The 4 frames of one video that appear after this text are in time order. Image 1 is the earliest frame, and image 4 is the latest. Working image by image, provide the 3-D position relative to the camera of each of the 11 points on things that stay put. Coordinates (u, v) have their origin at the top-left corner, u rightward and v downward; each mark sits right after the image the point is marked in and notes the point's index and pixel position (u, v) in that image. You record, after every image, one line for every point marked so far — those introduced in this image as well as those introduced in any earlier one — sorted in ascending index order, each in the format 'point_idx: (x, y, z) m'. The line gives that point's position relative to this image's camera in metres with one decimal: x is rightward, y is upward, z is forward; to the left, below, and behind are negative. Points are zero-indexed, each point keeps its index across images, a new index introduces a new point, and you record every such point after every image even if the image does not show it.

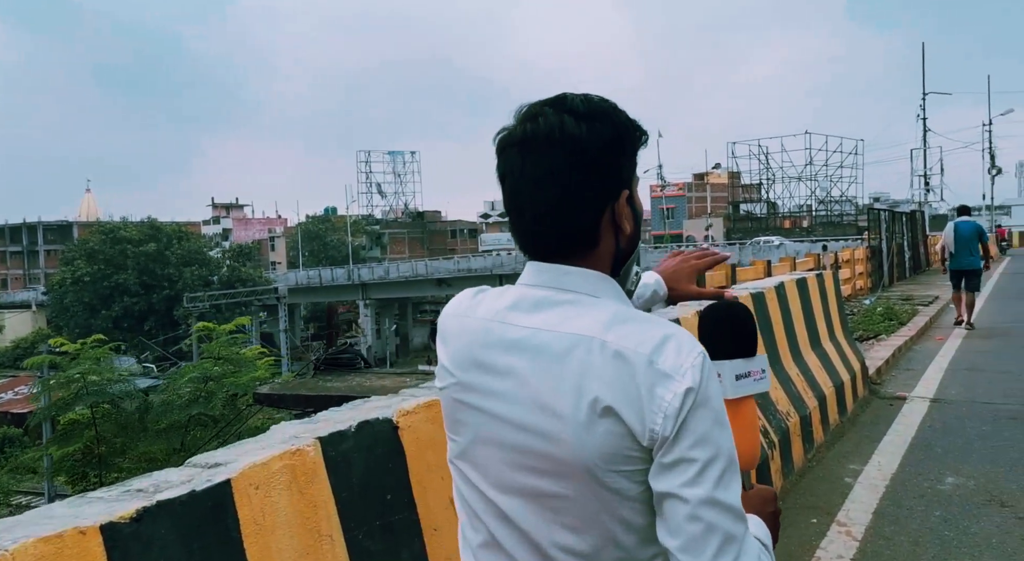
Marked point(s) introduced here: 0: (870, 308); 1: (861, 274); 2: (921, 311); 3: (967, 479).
0: (+5.3, -0.5, +11.1) m
1: (+6.9, 0.0, +14.8) m
2: (+6.2, -0.6, +11.3) m
3: (+2.4, -1.2, +3.9) m
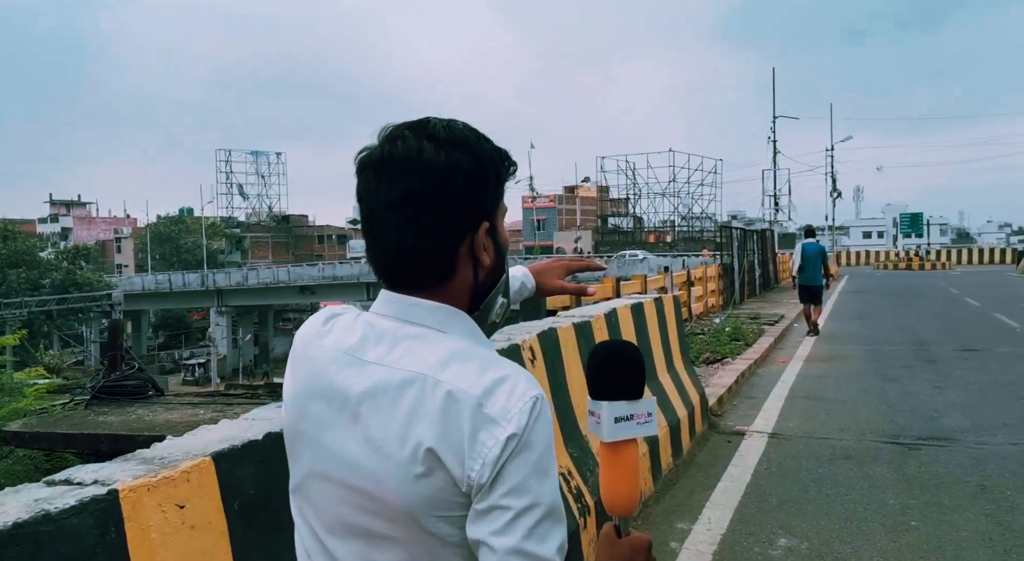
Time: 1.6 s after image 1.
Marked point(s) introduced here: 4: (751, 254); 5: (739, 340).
0: (+3.0, -0.8, +11.2) m
1: (+4.0, -0.3, +15.1) m
2: (+3.9, -0.9, +11.5) m
3: (+1.4, -1.3, +3.6) m
4: (+6.4, +0.7, +19.8) m
5: (+3.0, -0.9, +9.9) m
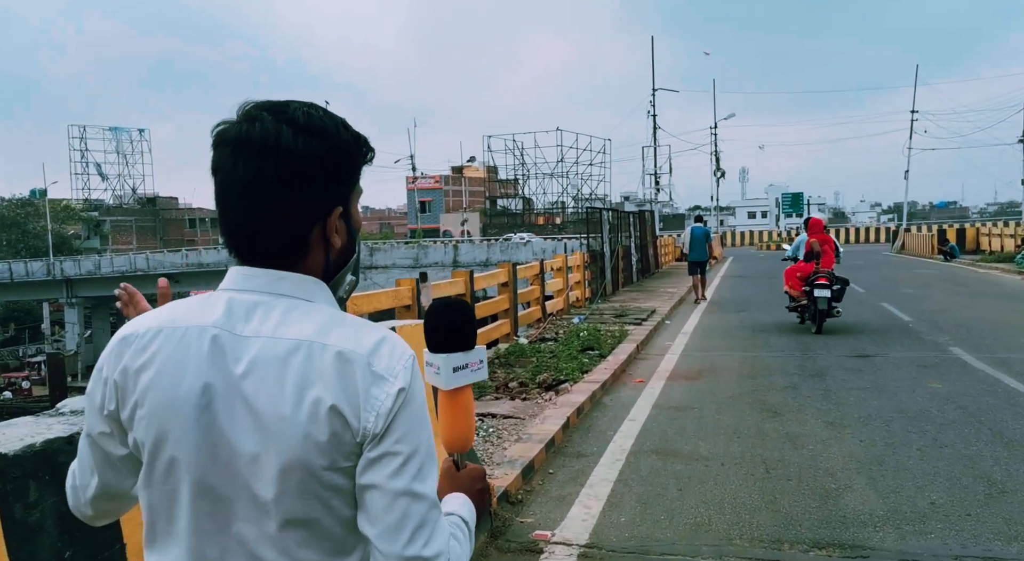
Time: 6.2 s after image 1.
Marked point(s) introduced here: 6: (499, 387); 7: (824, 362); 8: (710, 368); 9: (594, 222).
0: (+0.9, -0.6, +9.8) m
1: (+1.3, 0.0, +13.9) m
2: (+1.7, -0.7, +10.3) m
3: (+0.3, -1.4, +2.1) m
4: (+3.0, +1.1, +18.7) m
5: (+1.0, -0.8, +8.5) m
6: (-0.1, -1.0, +7.2) m
7: (+3.6, -0.9, +8.4) m
8: (+2.3, -0.9, +8.2) m
9: (+1.9, +1.3, +15.7) m
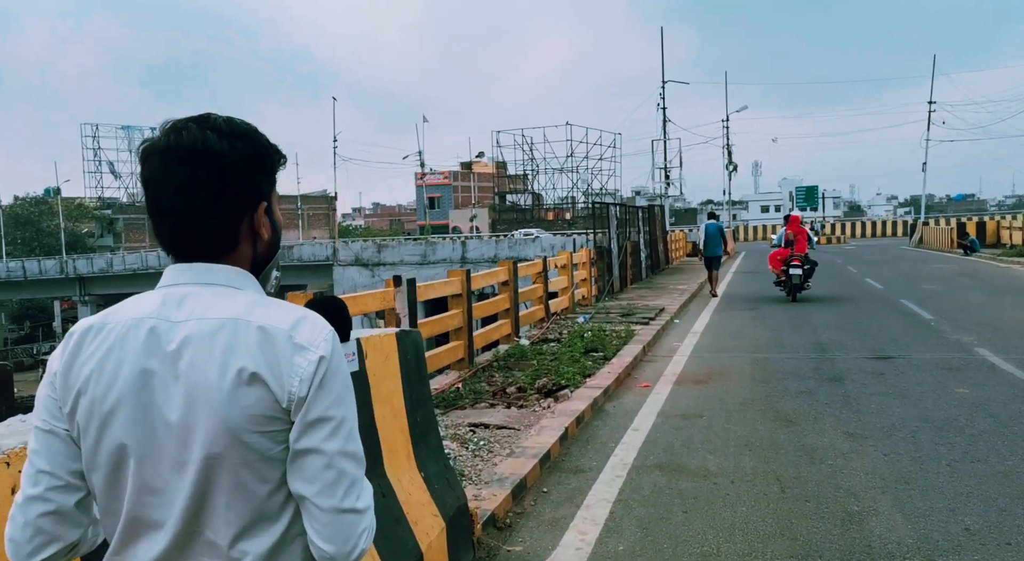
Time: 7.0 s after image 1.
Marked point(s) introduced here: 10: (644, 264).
0: (+1.0, -0.6, +9.6) m
1: (+1.5, +0.1, +13.6) m
2: (+1.8, -0.6, +10.0) m
3: (+0.3, -1.4, +1.9) m
4: (+3.2, +1.2, +18.4) m
5: (+1.1, -0.7, +8.3) m
6: (-0.1, -1.0, +6.9) m
7: (+3.7, -0.9, +8.1) m
8: (+2.3, -0.9, +7.9) m
9: (+2.0, +1.4, +15.4) m
10: (+3.7, +0.5, +19.9) m
